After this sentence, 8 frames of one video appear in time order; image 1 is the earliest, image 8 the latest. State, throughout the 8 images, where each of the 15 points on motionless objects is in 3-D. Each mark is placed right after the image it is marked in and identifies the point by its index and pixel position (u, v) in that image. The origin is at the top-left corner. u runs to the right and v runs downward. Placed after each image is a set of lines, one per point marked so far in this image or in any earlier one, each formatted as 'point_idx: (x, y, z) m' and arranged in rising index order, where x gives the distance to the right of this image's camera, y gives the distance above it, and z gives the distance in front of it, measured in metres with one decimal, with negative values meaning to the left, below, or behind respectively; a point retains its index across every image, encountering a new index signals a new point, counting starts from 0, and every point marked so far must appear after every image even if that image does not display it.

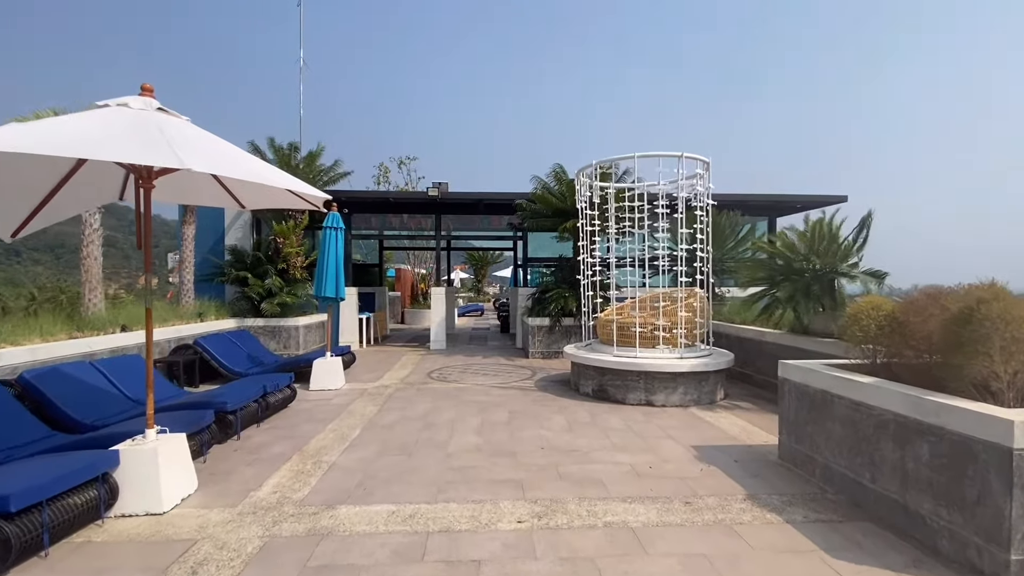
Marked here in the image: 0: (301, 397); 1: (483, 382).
0: (-3.6, -1.9, +8.1) m
1: (-0.6, -1.8, +9.2) m
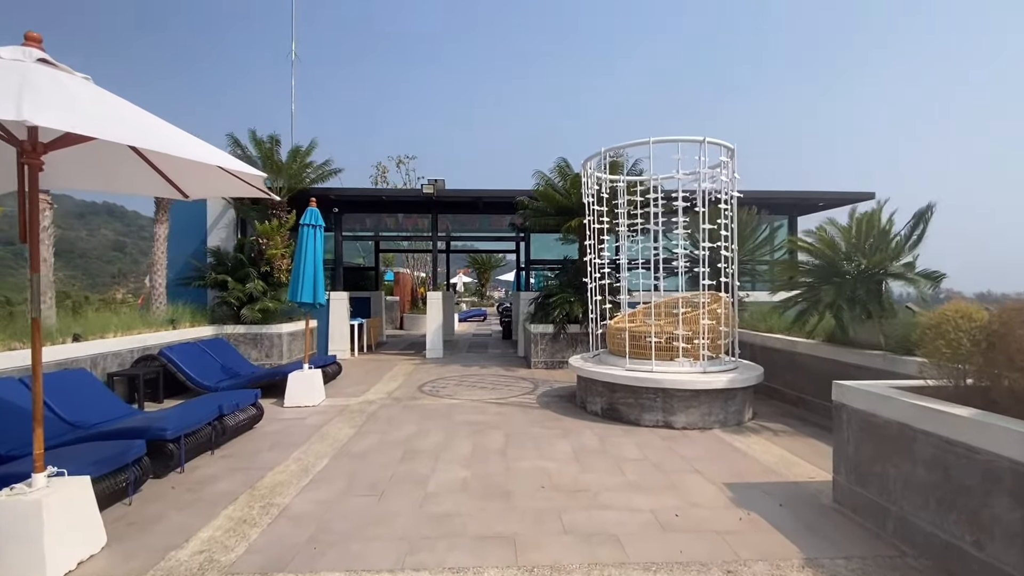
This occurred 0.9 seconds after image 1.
0: (-3.6, -1.9, +7.2) m
1: (-0.6, -1.9, +8.3) m
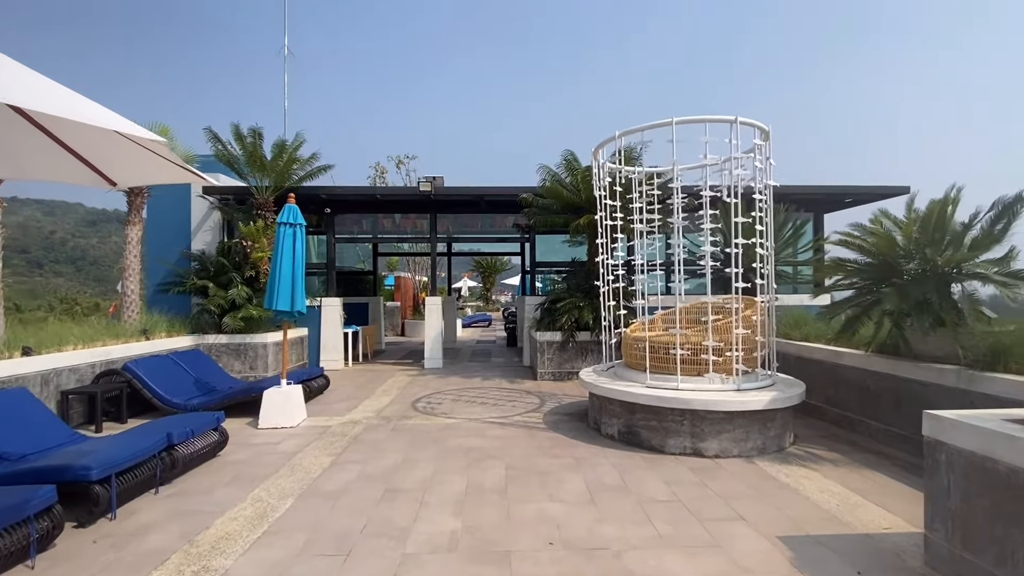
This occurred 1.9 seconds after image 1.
0: (-3.6, -2.0, +6.3) m
1: (-0.5, -2.0, +7.3) m
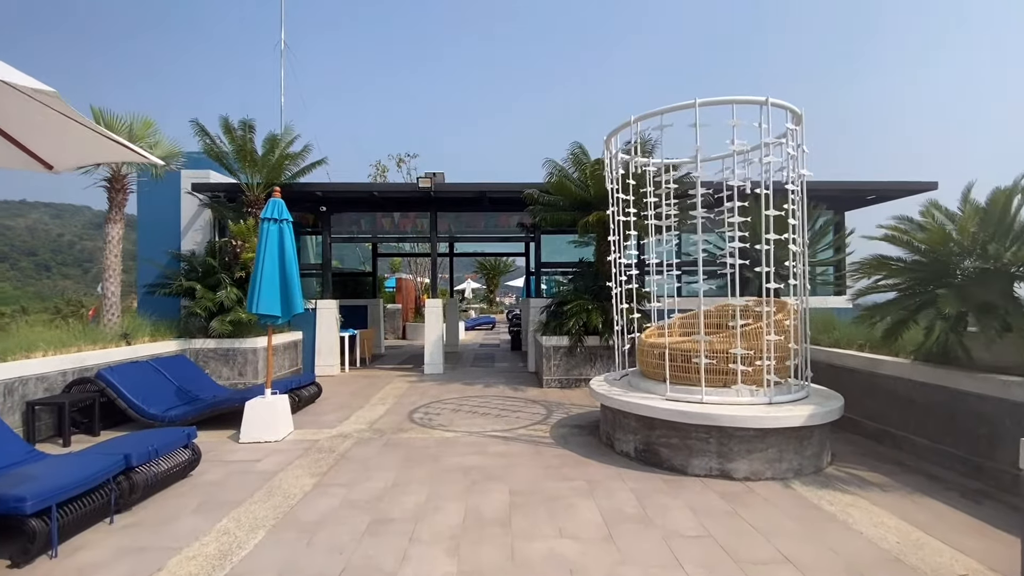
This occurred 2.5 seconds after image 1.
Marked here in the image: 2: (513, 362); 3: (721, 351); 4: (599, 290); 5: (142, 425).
0: (-3.5, -2.0, +5.7) m
1: (-0.5, -2.0, +6.8) m
2: (0.0, -2.0, +12.8) m
3: (+2.3, -0.7, +5.3) m
4: (+1.8, 0.0, +9.7) m
5: (-5.3, -2.0, +6.9) m
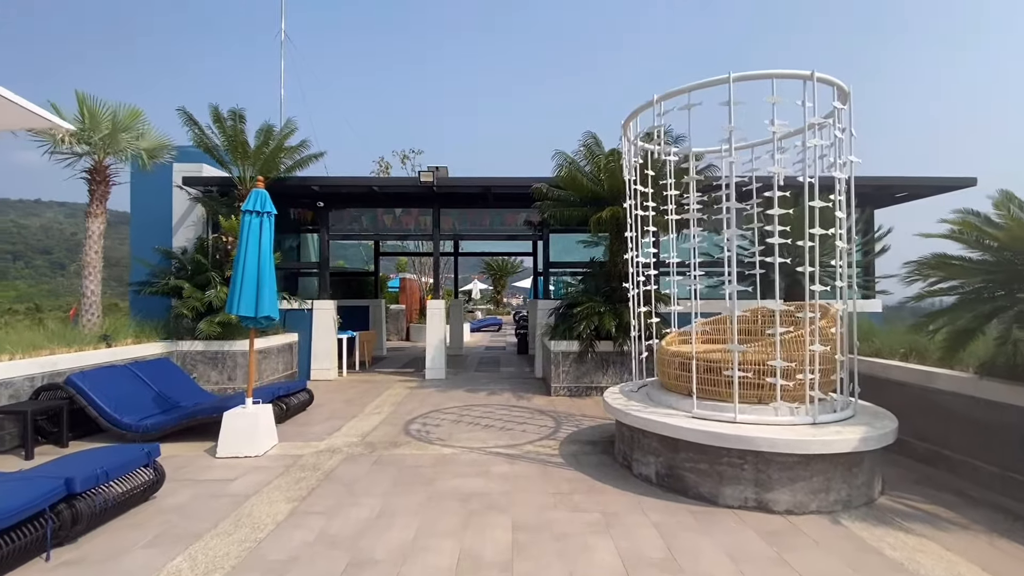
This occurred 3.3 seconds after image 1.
0: (-3.5, -2.0, +5.2) m
1: (-0.4, -2.0, +6.1) m
2: (+0.2, -2.0, +12.2) m
3: (+2.4, -0.7, +4.6) m
4: (+1.9, -0.1, +9.1) m
5: (-5.3, -2.0, +6.4) m
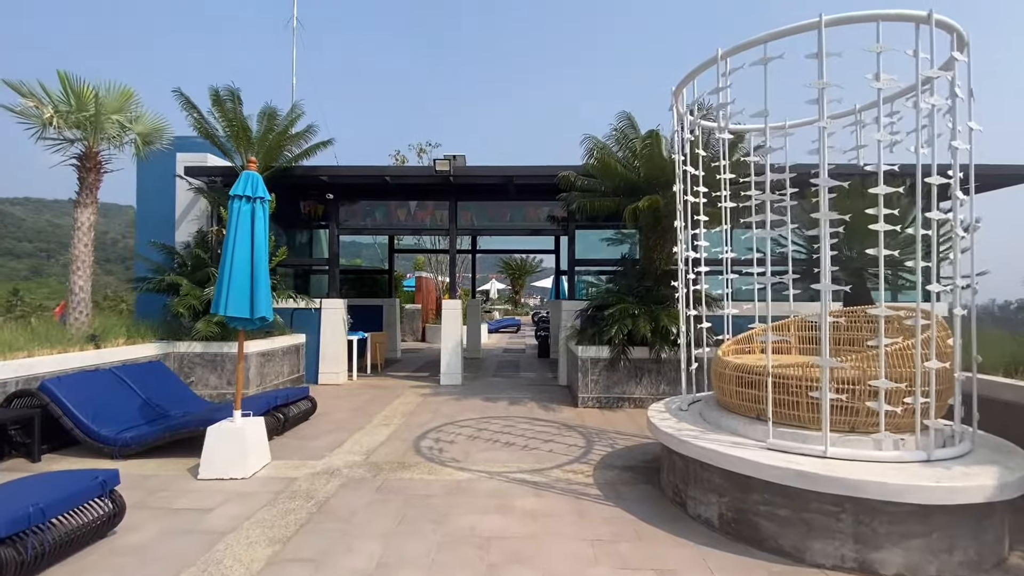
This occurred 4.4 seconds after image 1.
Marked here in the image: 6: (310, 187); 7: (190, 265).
0: (-3.2, -2.0, +4.4) m
1: (-0.1, -2.0, +5.3) m
2: (+0.7, -2.0, +11.3) m
3: (+2.6, -0.7, +3.7) m
4: (+2.3, -0.1, +8.1) m
5: (-5.0, -1.9, +5.7) m
6: (-4.7, +2.4, +11.2) m
7: (-6.0, +0.4, +8.9) m
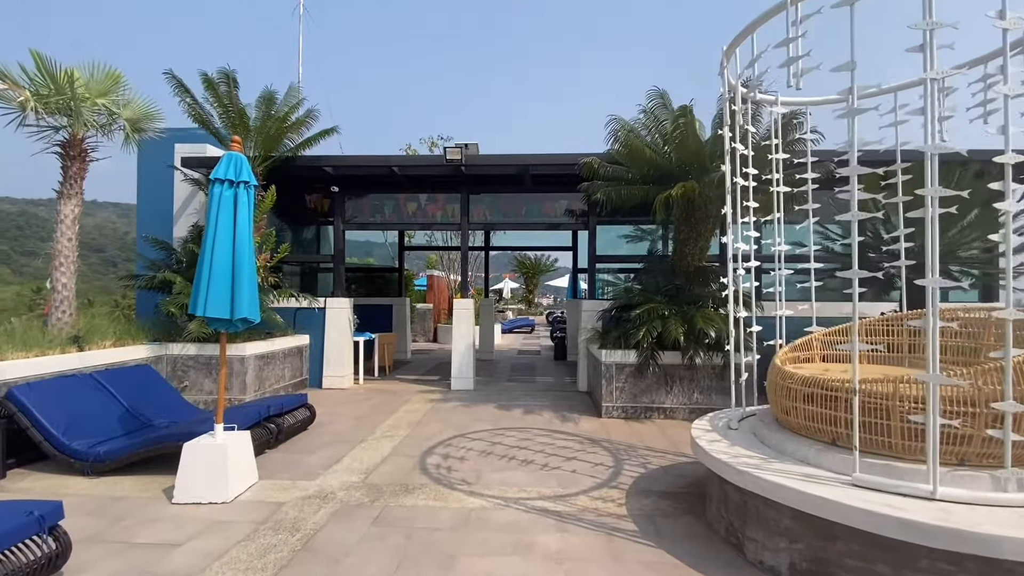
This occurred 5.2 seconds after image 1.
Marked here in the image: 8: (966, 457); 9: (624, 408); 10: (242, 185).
0: (-3.0, -1.9, +3.8) m
1: (+0.1, -1.9, +4.6) m
2: (+1.0, -2.0, +10.6) m
3: (+2.7, -0.7, +2.9) m
4: (+2.5, 0.0, +7.4) m
5: (-4.8, -1.9, +5.2) m
6: (-4.4, +2.4, +10.6) m
7: (-5.7, +0.5, +8.4) m
8: (+2.8, -1.0, +2.9) m
9: (+1.7, -1.8, +7.2) m
10: (-2.6, +1.0, +4.6) m
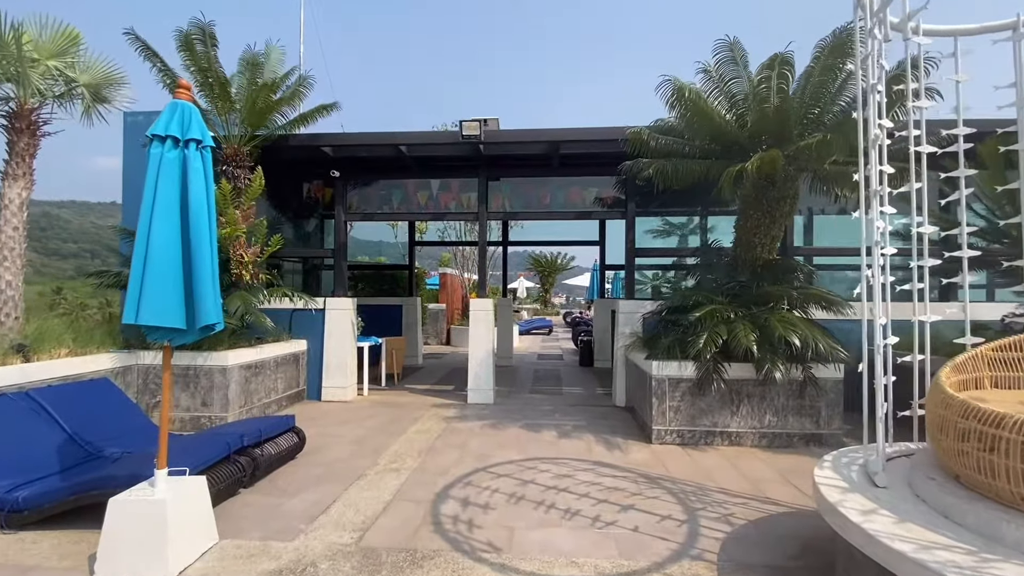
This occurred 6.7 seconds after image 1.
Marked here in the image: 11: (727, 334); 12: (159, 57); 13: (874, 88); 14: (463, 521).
0: (-2.7, -1.9, +2.7) m
1: (+0.4, -1.9, +3.3) m
2: (+1.5, -1.9, +9.3) m
3: (+3.0, -0.7, +1.6) m
4: (+2.9, 0.0, +6.1) m
5: (-4.5, -1.9, +4.0) m
6: (-3.9, +2.4, +9.5) m
7: (-5.3, +0.5, +7.3) m
8: (+3.1, -1.0, +1.6) m
9: (+2.0, -1.8, +5.9) m
10: (-2.3, +1.0, +3.4) m
11: (+2.5, -0.6, +5.6) m
12: (-4.7, +3.0, +6.4) m
13: (+2.4, +1.4, +3.2) m
14: (-0.4, -1.9, +3.9) m
